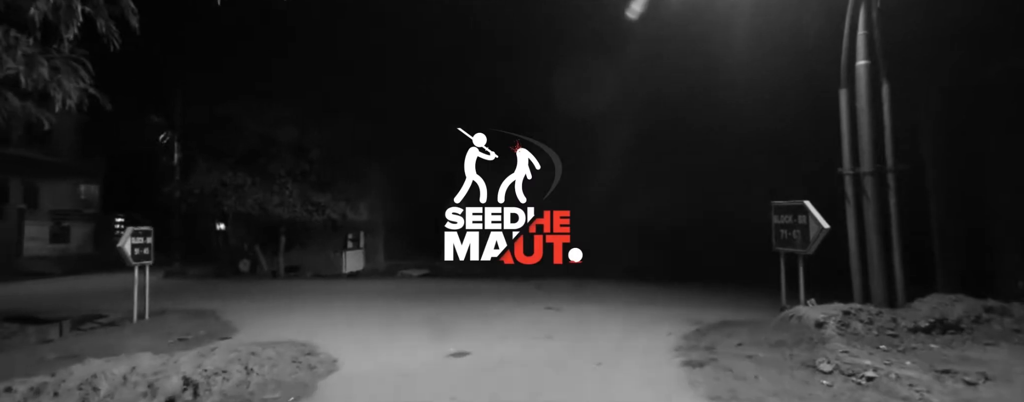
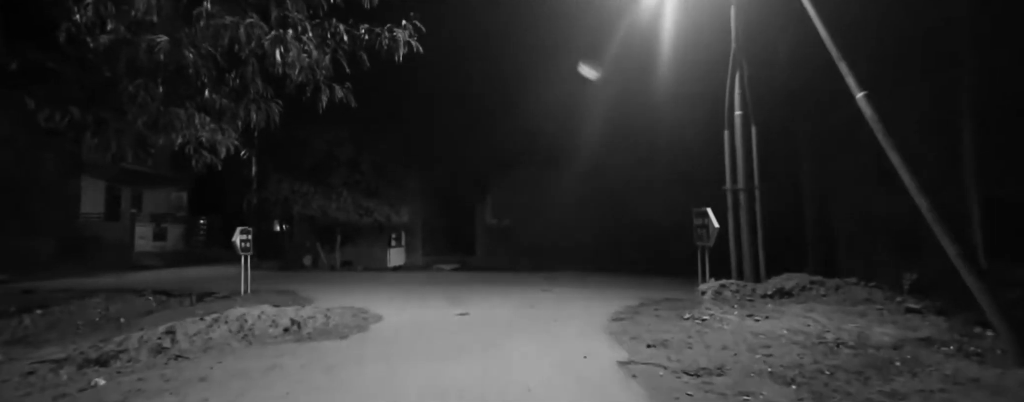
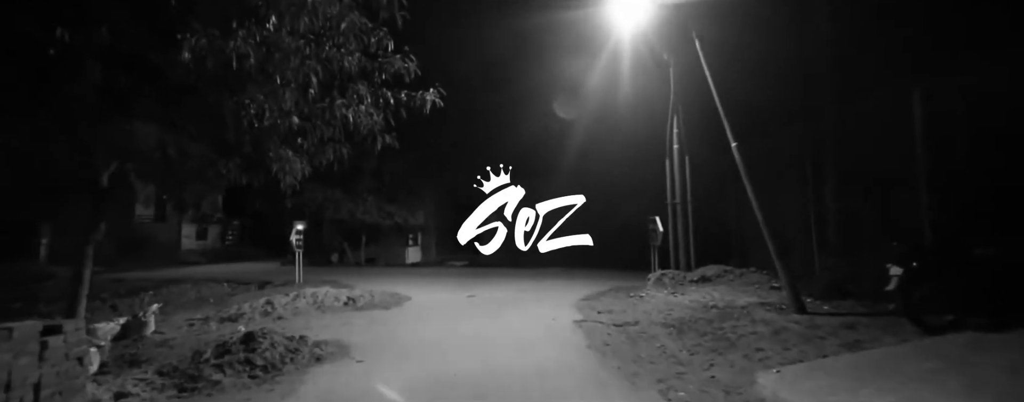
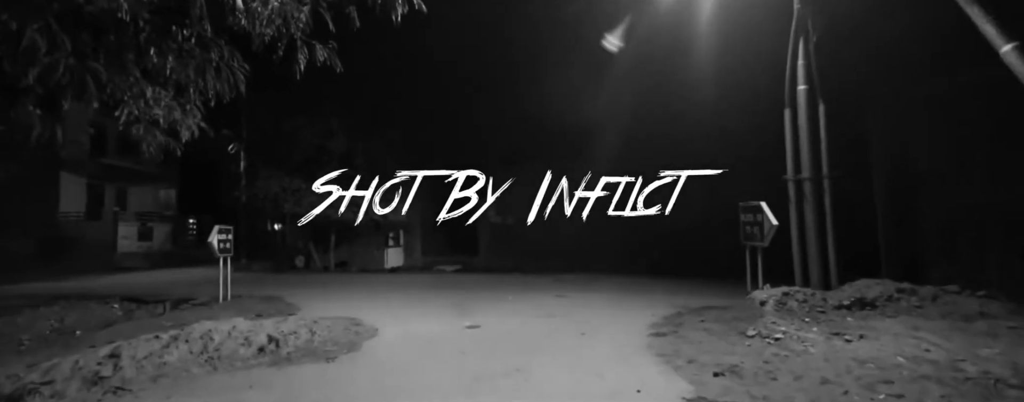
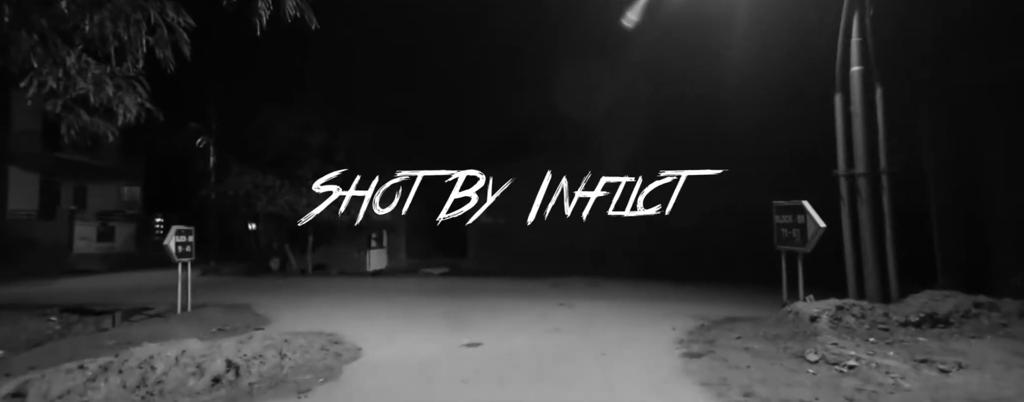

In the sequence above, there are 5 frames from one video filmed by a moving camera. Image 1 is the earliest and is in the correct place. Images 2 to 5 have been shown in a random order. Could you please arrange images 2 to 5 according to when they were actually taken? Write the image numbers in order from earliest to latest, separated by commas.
5, 4, 2, 3
